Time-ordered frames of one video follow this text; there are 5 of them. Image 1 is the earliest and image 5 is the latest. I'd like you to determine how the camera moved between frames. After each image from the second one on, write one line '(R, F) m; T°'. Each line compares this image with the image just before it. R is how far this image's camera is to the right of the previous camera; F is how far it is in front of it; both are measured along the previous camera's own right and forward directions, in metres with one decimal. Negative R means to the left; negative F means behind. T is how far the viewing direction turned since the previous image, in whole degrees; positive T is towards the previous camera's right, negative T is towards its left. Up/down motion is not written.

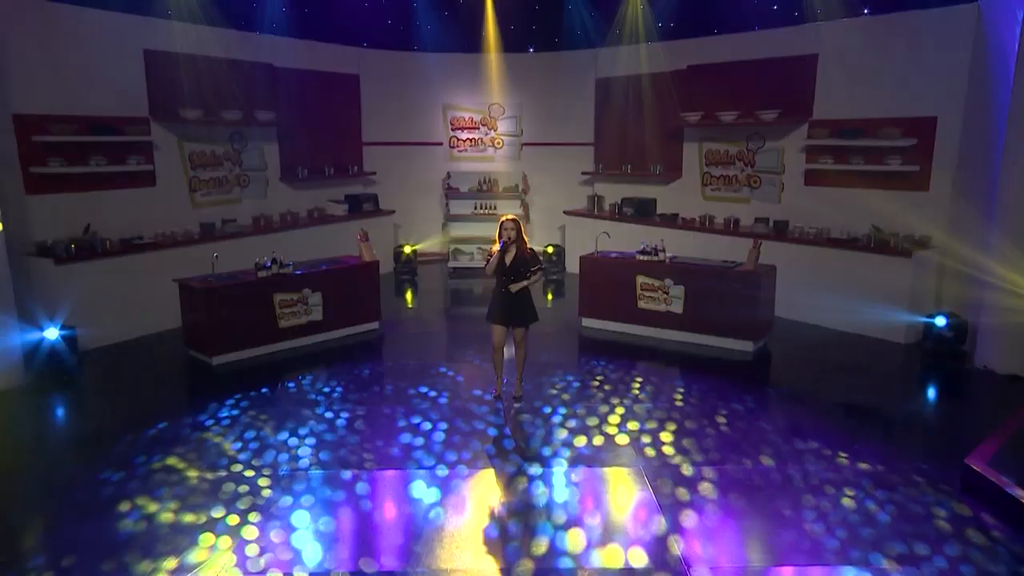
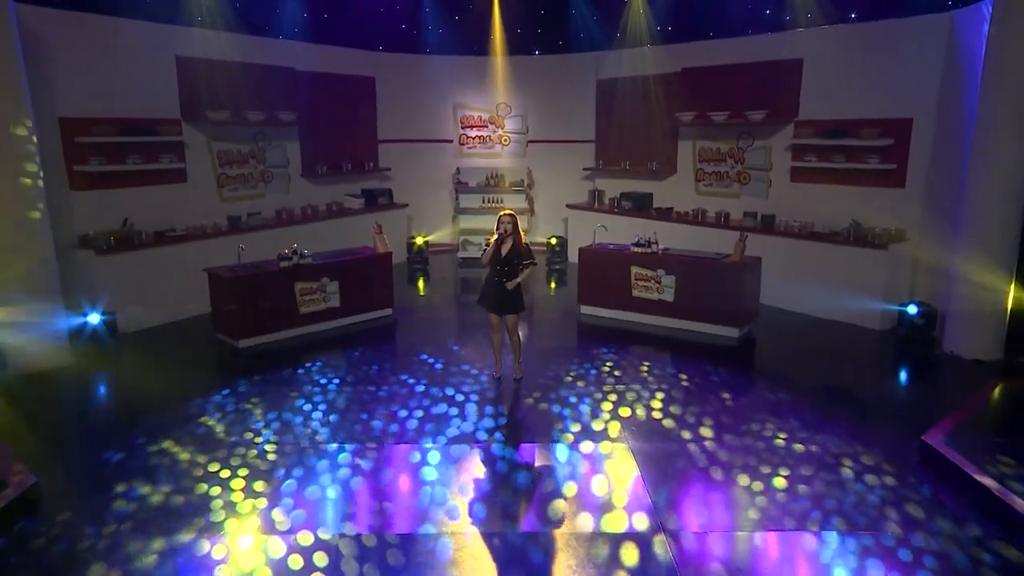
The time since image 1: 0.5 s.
(0.0, -0.4) m; -1°
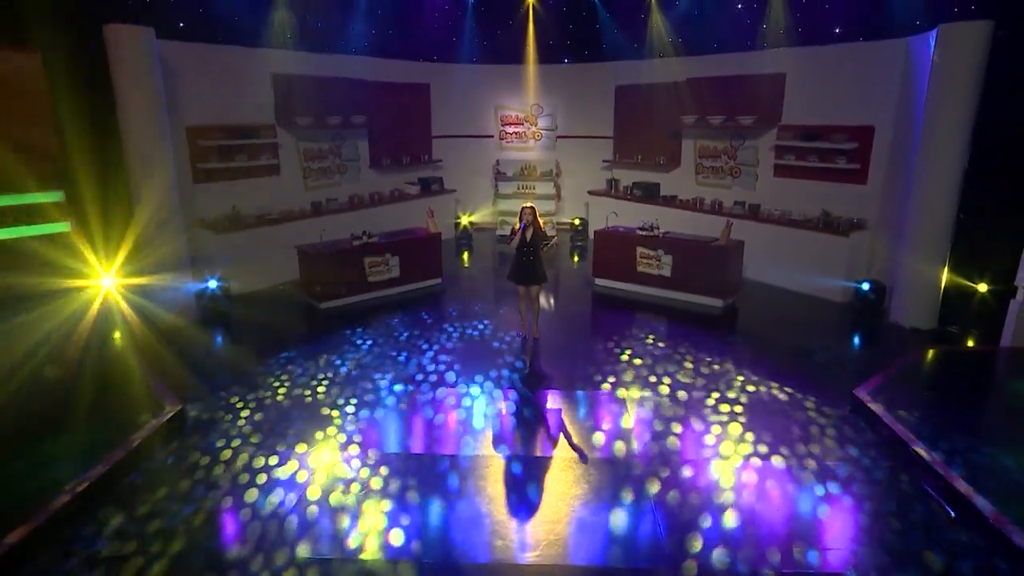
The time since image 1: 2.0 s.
(+0.2, -1.3) m; -4°
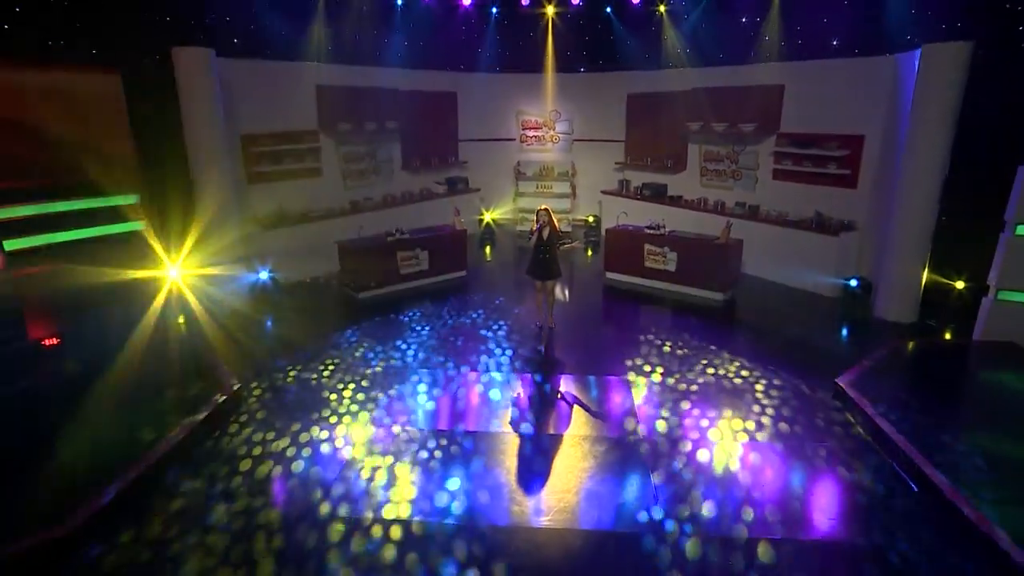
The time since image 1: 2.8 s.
(+0.1, -0.7) m; -2°
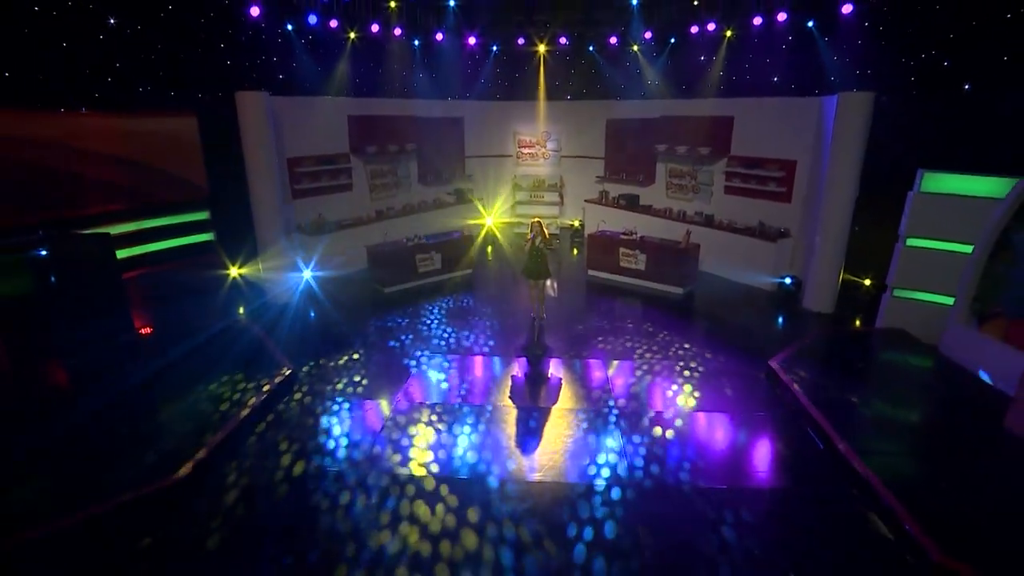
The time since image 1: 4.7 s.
(+0.1, -1.6) m; -1°
